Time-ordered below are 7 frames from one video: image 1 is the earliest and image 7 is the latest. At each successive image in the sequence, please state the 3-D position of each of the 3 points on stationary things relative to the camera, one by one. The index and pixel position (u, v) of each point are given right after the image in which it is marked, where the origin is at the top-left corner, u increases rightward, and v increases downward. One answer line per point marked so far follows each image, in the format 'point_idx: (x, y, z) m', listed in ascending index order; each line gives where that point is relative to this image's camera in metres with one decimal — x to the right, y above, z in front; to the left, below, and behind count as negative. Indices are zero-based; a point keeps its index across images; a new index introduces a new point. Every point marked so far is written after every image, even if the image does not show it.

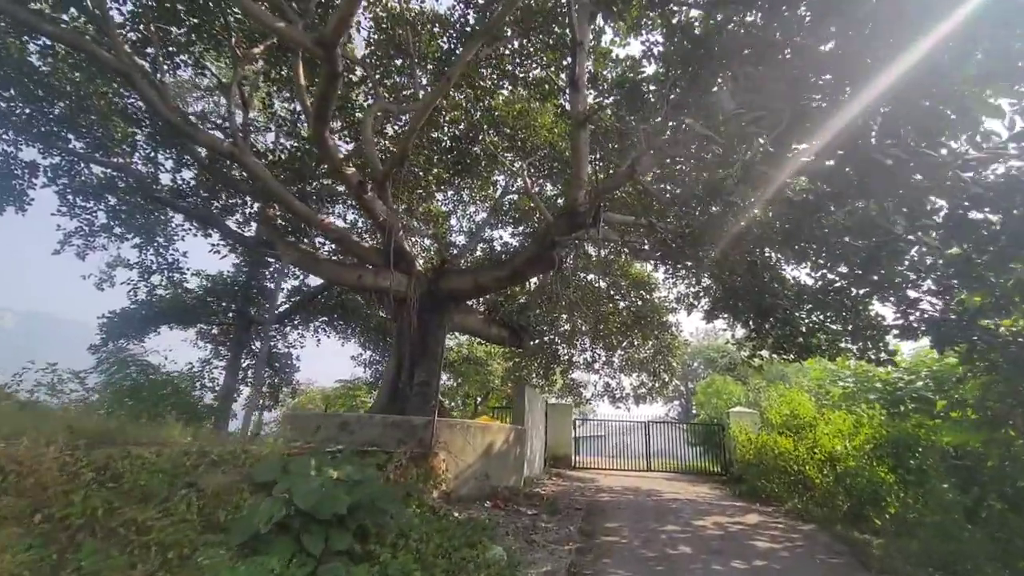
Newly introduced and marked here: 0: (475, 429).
0: (-0.5, -1.9, +6.6) m
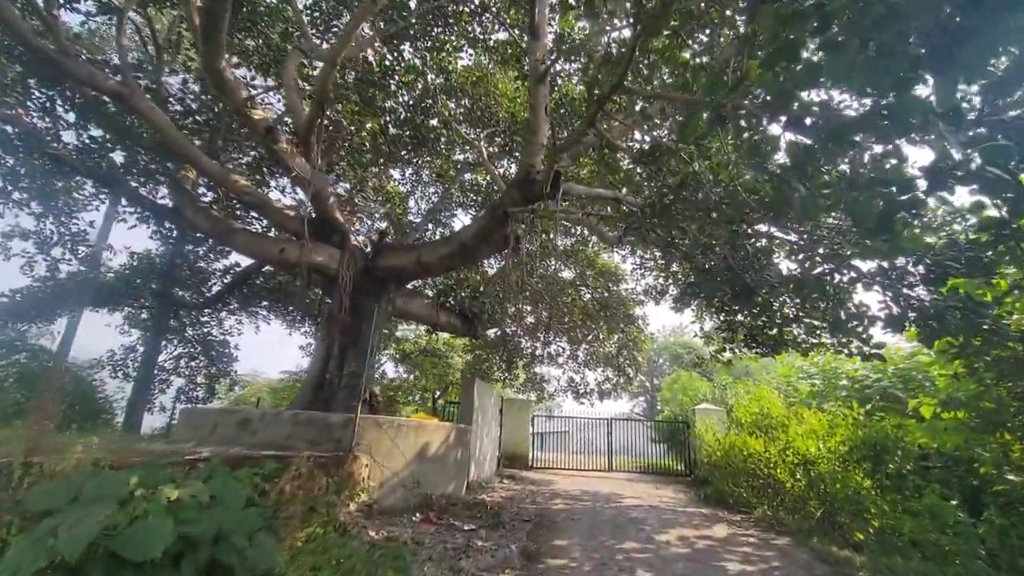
0: (-1.2, -1.6, +5.6) m
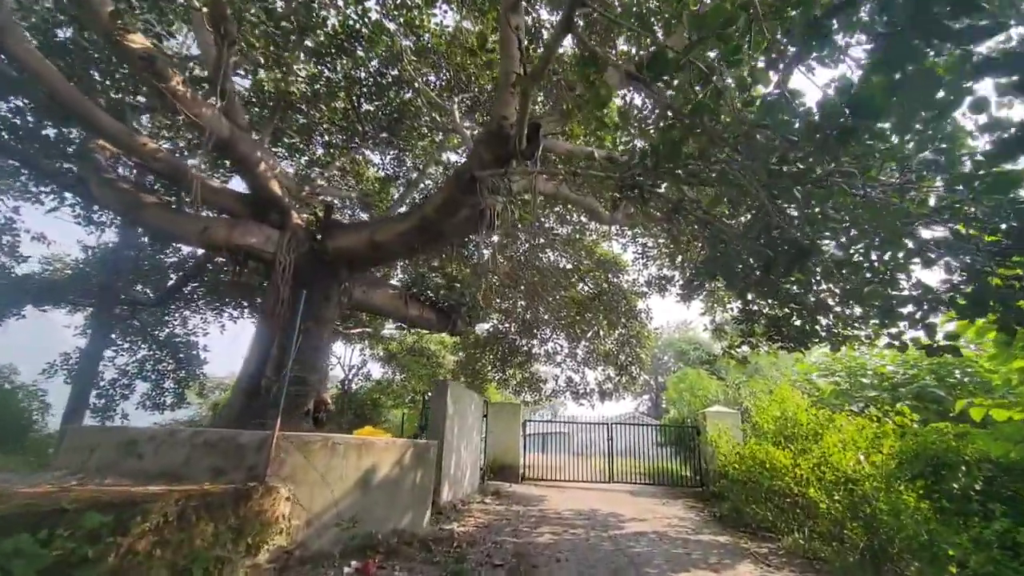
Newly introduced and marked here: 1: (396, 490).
0: (-1.5, -1.5, +4.4) m
1: (-1.2, -2.0, +4.9) m
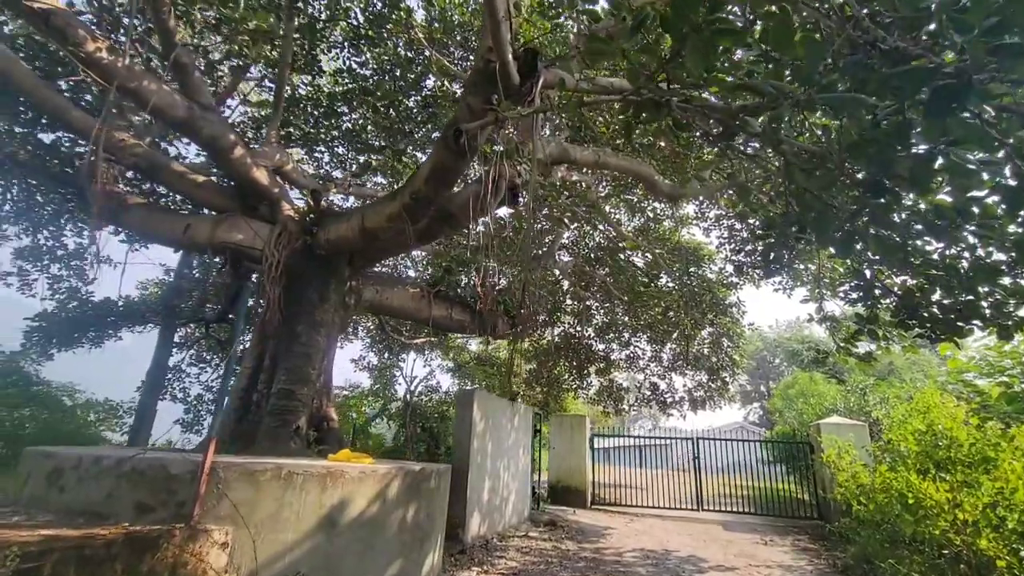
0: (-1.5, -1.4, +3.5) m
1: (-1.1, -1.9, +3.9) m
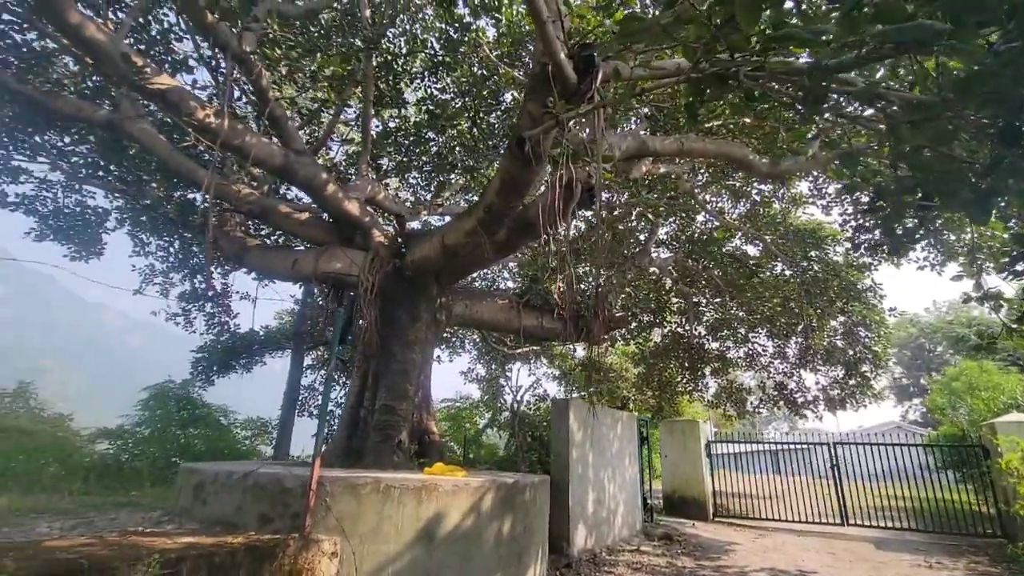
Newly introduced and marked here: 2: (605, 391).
0: (-0.8, -1.5, +3.7) m
1: (-0.3, -2.0, +3.9) m
2: (+2.1, -2.3, +11.1) m
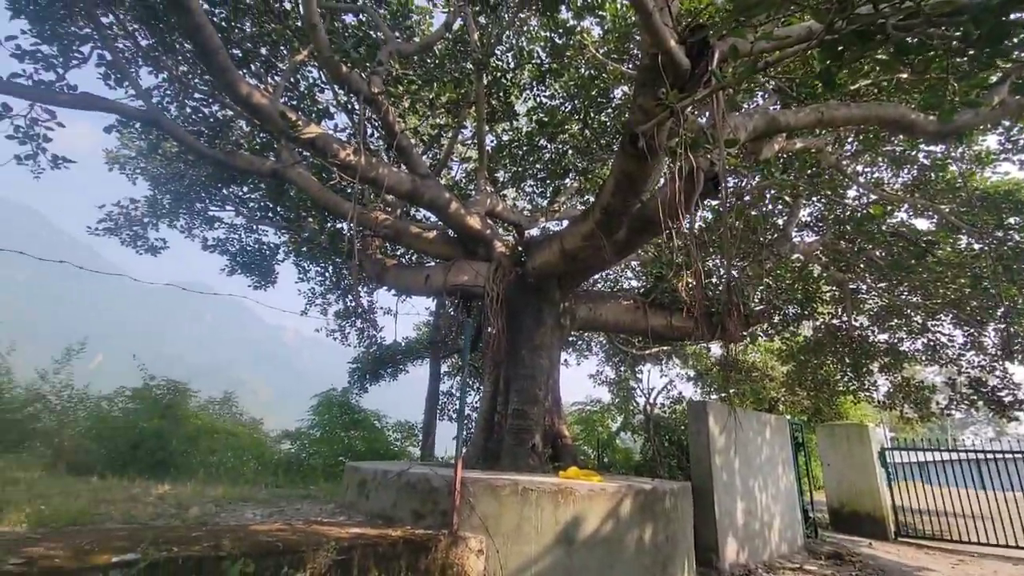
0: (+0.2, -1.6, +3.7) m
1: (+0.8, -2.1, +3.9) m
2: (+4.9, -2.2, +10.2) m
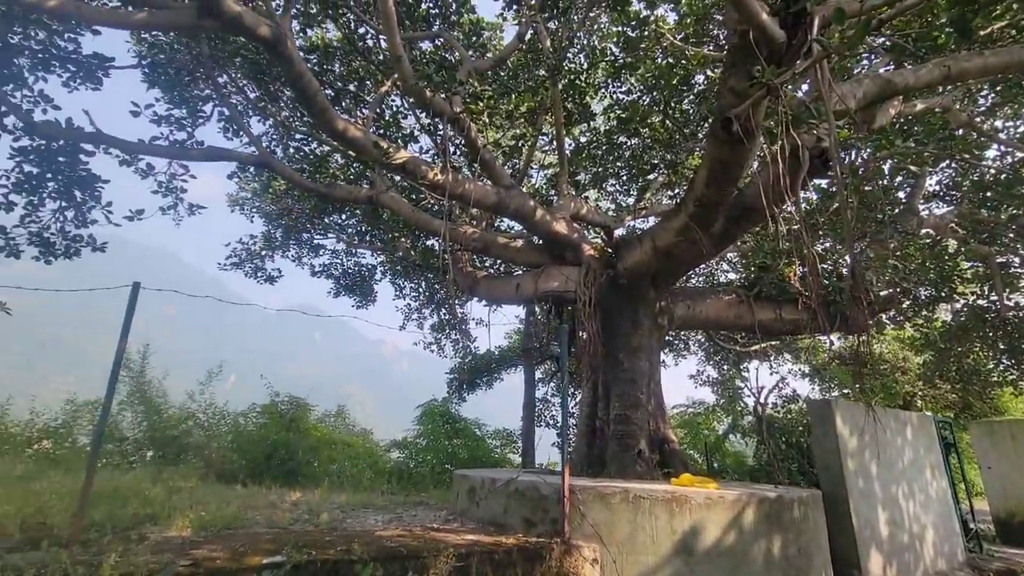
0: (+1.1, -1.6, +3.6) m
1: (+1.7, -2.0, +3.6) m
2: (+6.8, -1.8, +9.2) m
